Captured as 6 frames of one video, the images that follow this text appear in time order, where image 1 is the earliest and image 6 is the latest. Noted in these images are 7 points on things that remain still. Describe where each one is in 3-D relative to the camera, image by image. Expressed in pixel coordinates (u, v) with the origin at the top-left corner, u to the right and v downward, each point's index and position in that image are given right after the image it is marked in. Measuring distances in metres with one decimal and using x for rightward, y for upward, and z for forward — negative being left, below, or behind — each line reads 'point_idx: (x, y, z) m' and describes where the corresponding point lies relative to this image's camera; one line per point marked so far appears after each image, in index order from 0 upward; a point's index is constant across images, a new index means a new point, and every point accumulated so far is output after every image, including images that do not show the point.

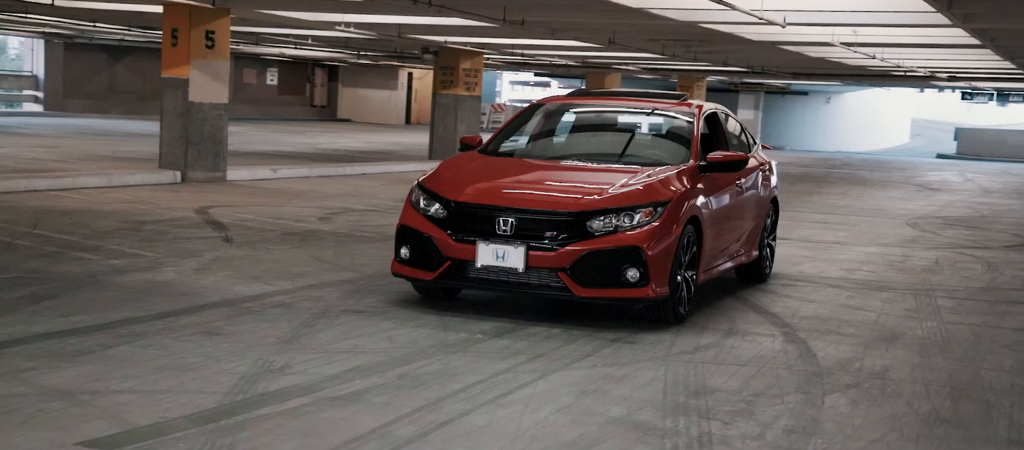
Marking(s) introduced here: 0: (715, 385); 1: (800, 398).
0: (+0.7, -0.5, +3.2) m
1: (+0.9, -0.5, +3.0) m
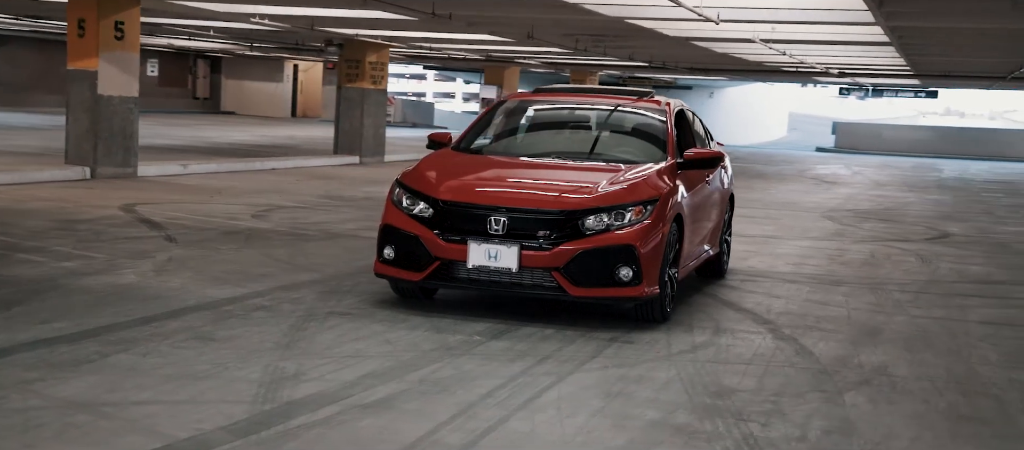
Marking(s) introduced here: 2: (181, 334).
0: (+0.7, -0.5, +3.2) m
1: (+1.0, -0.5, +3.0) m
2: (-1.2, -0.4, +3.5) m
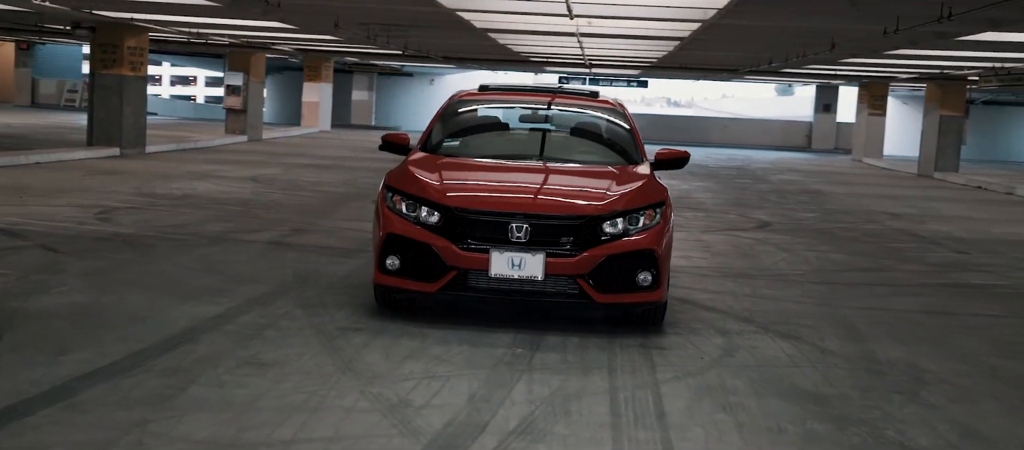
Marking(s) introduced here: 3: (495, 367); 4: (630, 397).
0: (+1.0, -0.5, +3.2) m
1: (+1.3, -0.6, +3.1) m
2: (-1.0, -0.5, +3.3) m
3: (-0.1, -0.5, +3.4) m
4: (+0.4, -0.5, +2.9) m
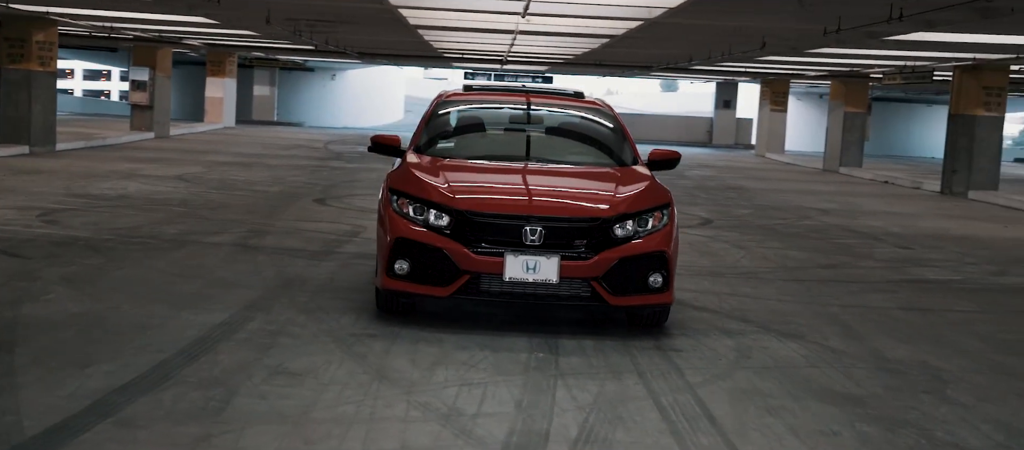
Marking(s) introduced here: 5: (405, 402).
0: (+1.1, -0.6, +3.2) m
1: (+1.4, -0.6, +3.2) m
2: (-0.9, -0.5, +3.2) m
3: (0.0, -0.5, +3.4) m
4: (+0.5, -0.5, +2.9) m
5: (-0.3, -0.5, +2.8) m
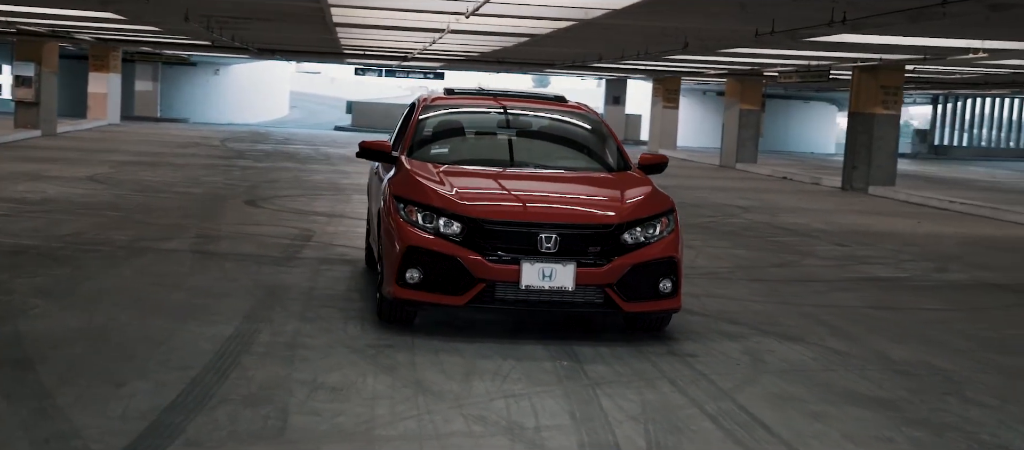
0: (+1.2, -0.6, +3.3) m
1: (+1.5, -0.6, +3.3) m
2: (-0.7, -0.5, +3.2) m
3: (+0.2, -0.6, +3.4) m
4: (+0.6, -0.6, +3.0) m
5: (-0.2, -0.5, +2.8) m
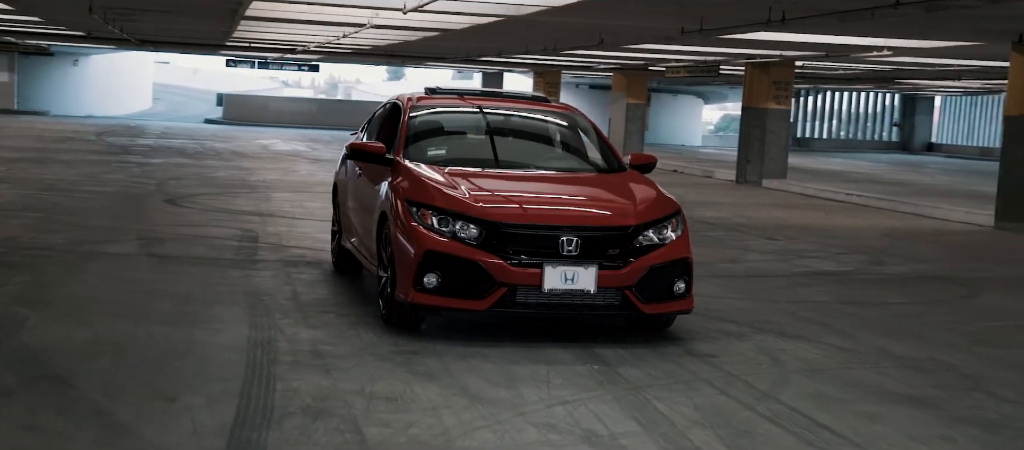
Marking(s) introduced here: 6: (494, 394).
0: (+1.4, -0.6, +3.4) m
1: (+1.7, -0.6, +3.4) m
2: (-0.6, -0.5, +3.1) m
3: (+0.3, -0.6, +3.4) m
4: (+0.8, -0.6, +3.0) m
5: (0.0, -0.6, +2.8) m
6: (-0.1, -0.6, +3.2) m
